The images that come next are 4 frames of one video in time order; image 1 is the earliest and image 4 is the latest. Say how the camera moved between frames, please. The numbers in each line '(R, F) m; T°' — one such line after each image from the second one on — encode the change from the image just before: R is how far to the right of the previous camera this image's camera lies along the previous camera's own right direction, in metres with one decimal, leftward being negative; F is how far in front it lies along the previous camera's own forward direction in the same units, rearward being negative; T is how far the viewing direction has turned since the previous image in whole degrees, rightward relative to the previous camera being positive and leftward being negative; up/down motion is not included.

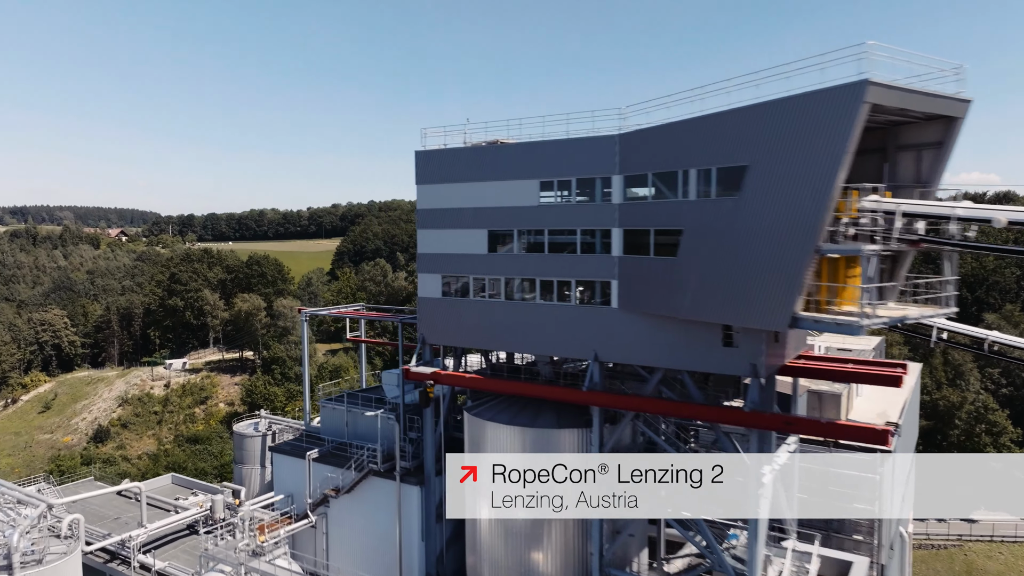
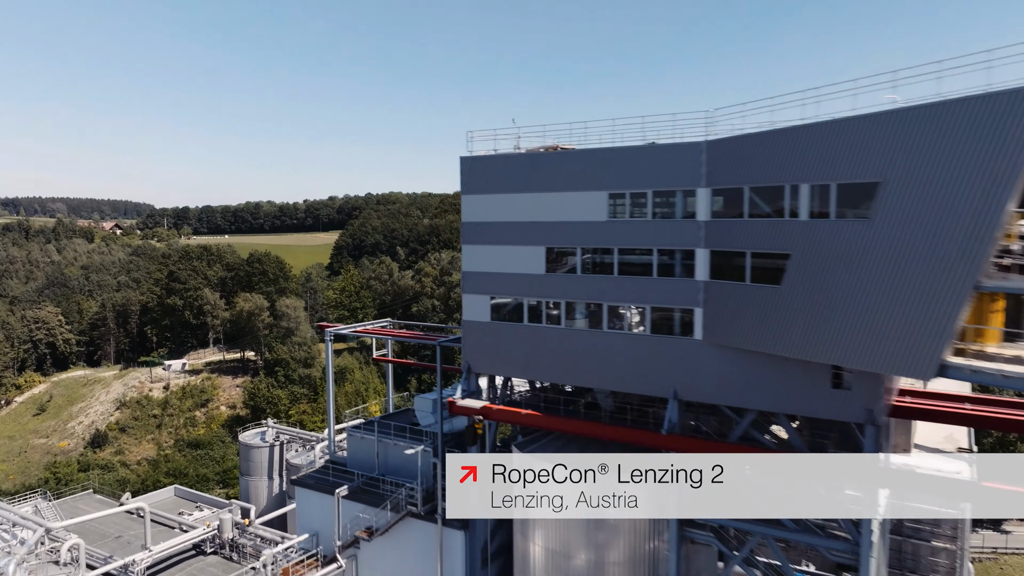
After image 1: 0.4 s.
(-1.0, +1.3) m; 0°
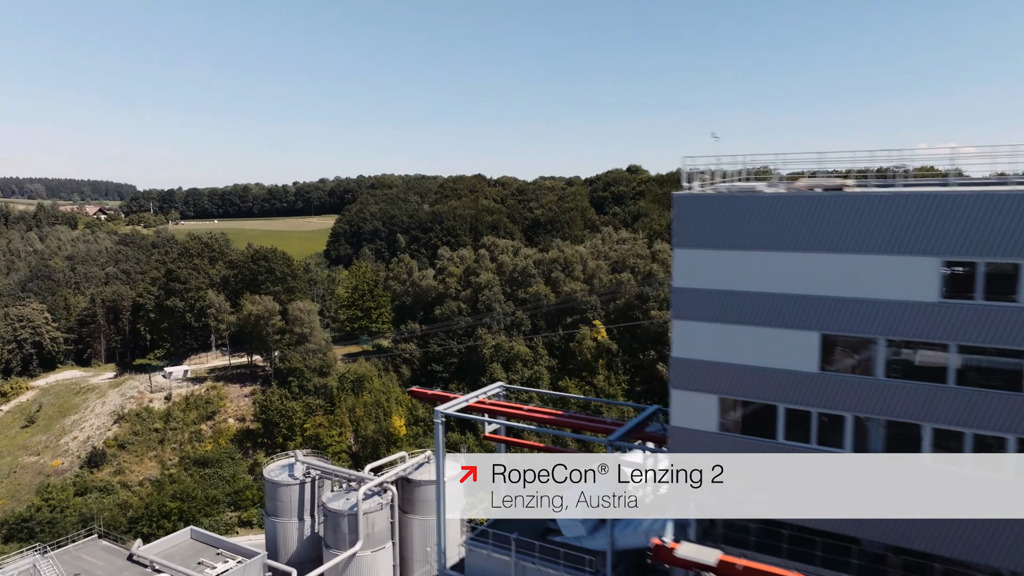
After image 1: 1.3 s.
(-2.7, +3.4) m; +1°
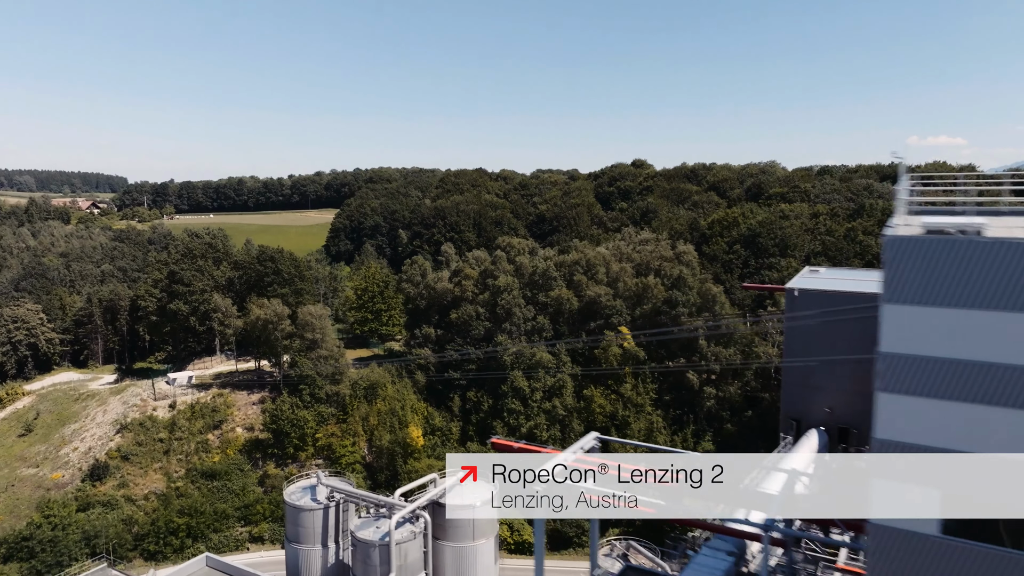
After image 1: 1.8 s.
(-1.5, +1.6) m; +1°
